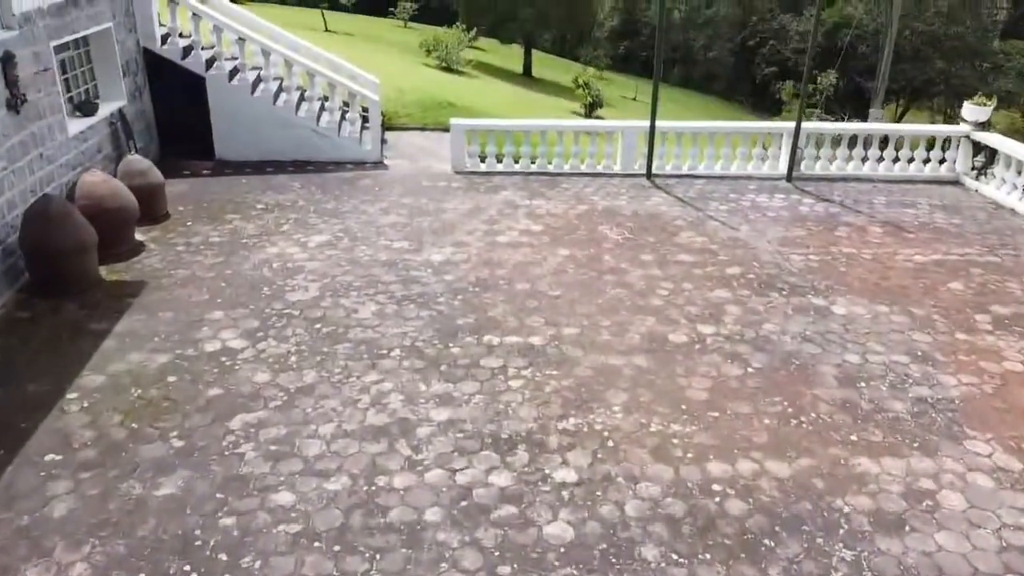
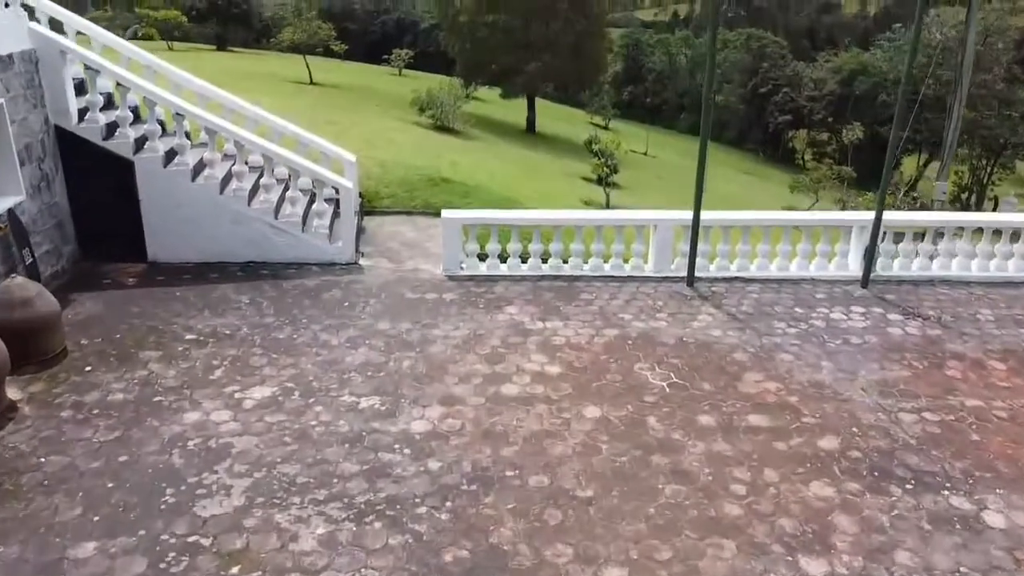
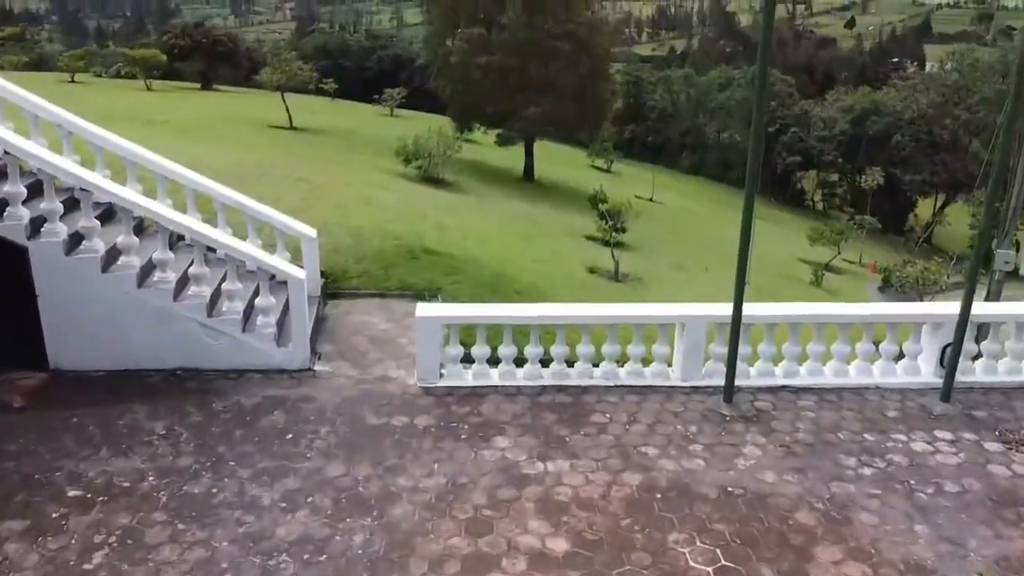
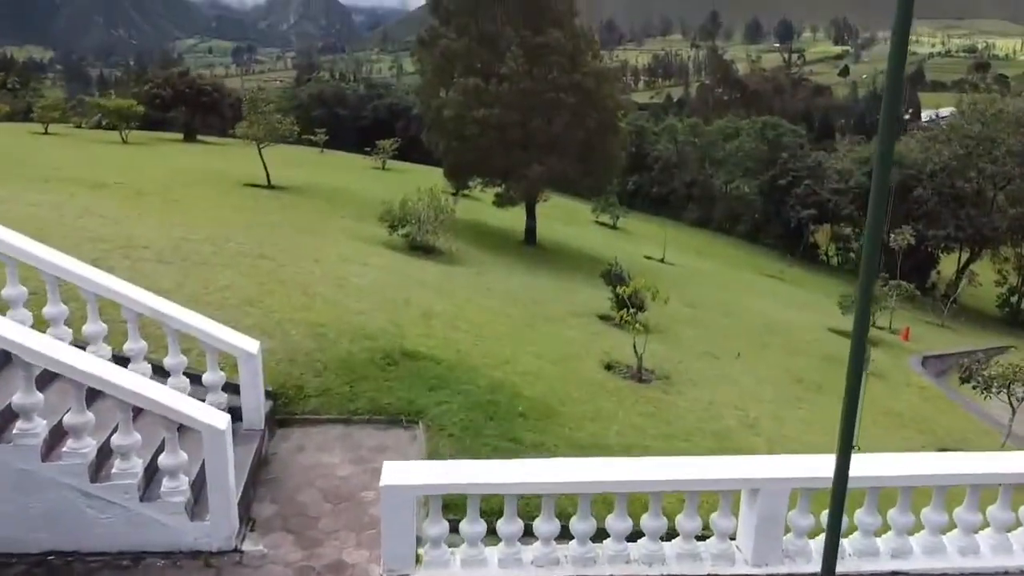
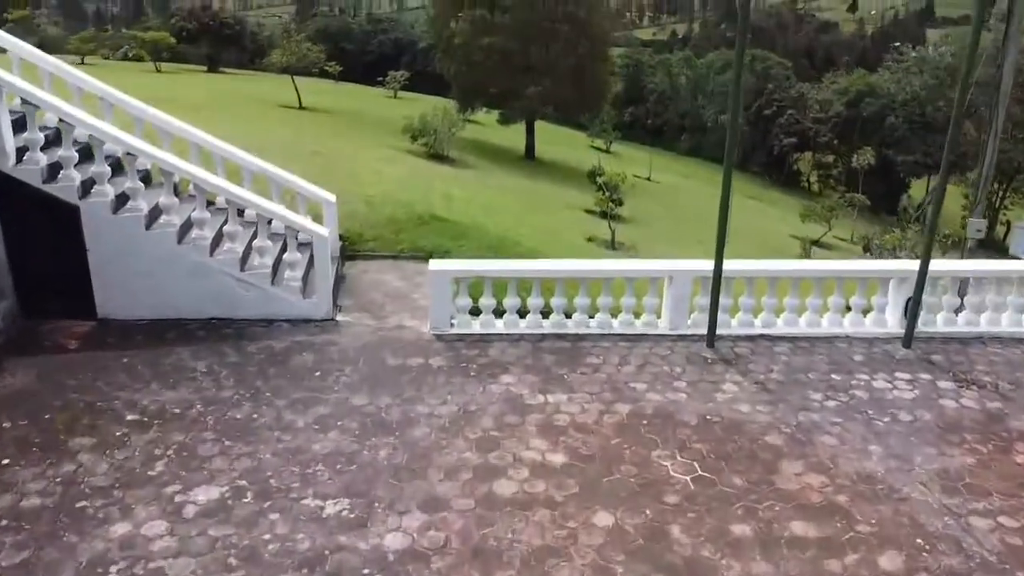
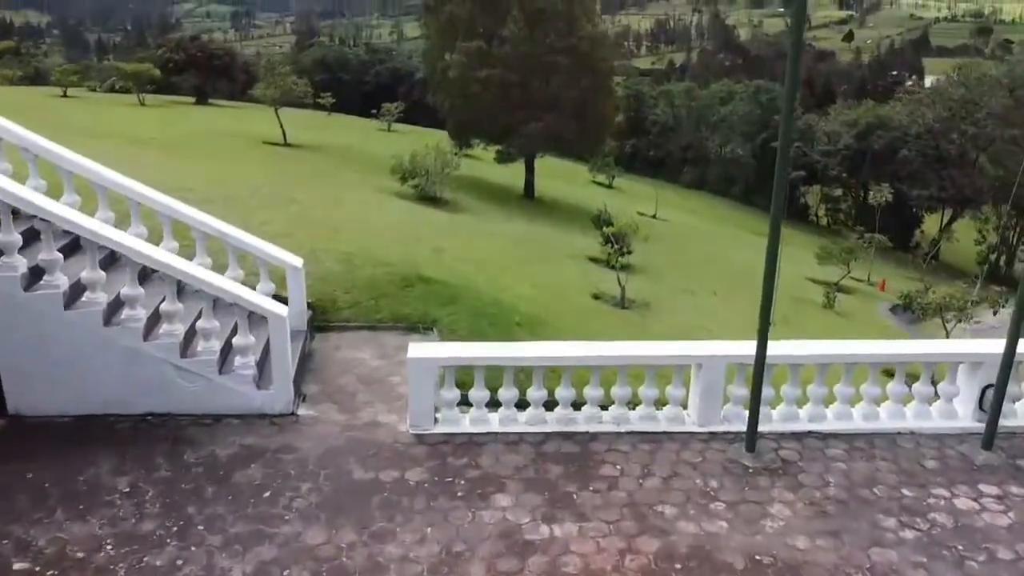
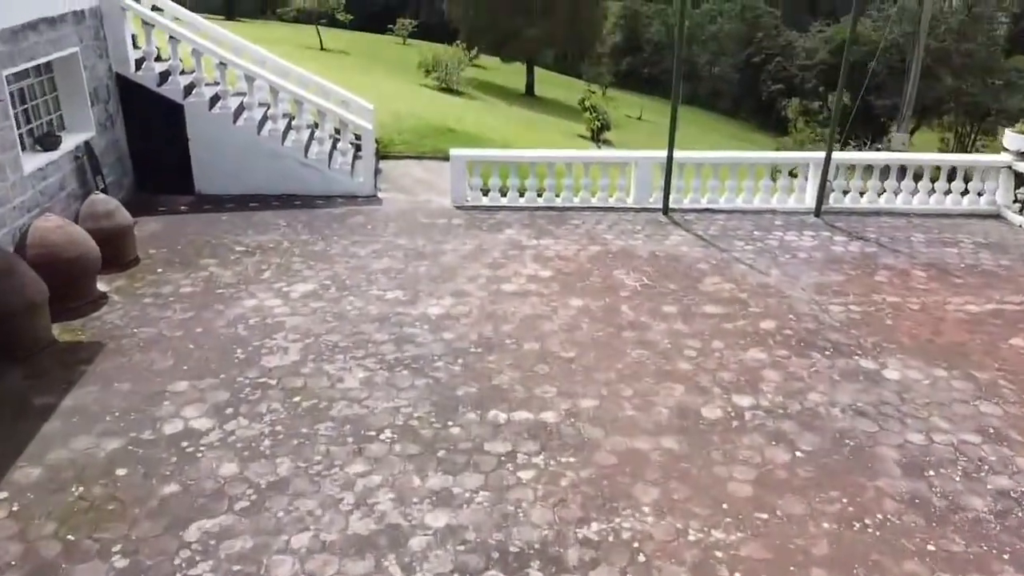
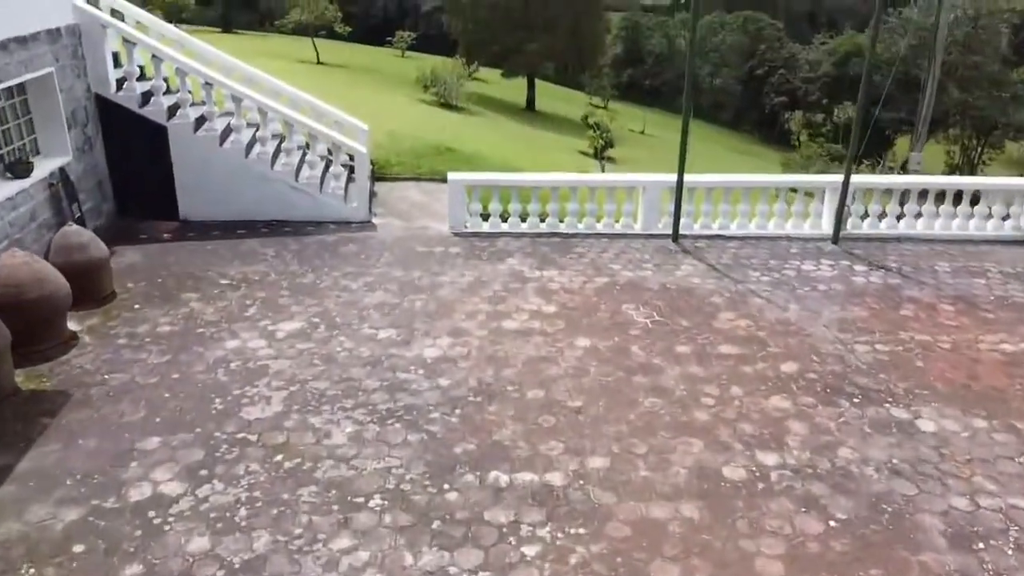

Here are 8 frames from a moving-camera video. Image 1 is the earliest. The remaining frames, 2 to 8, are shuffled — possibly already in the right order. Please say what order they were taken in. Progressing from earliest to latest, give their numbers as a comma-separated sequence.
7, 8, 2, 5, 3, 6, 4
